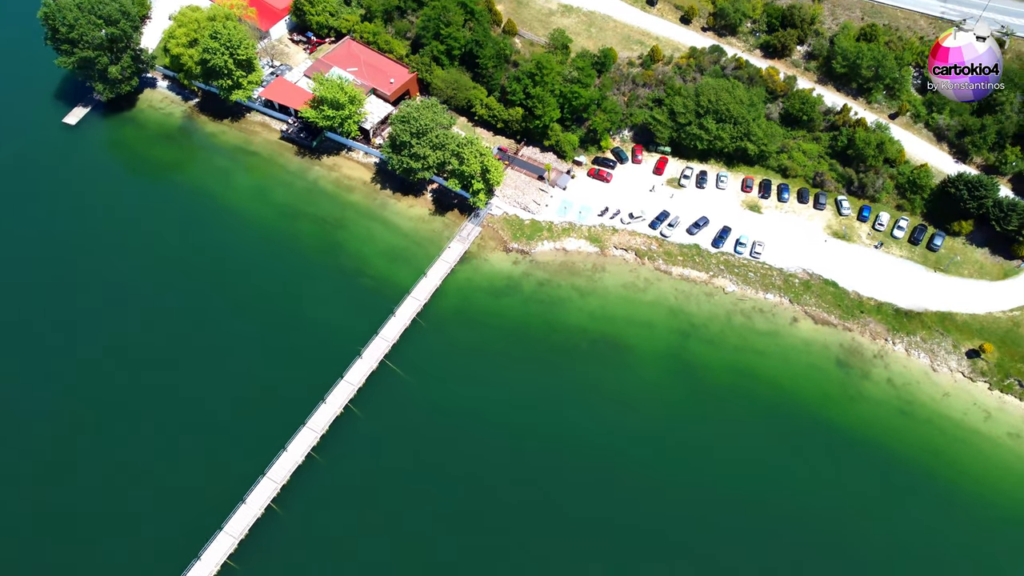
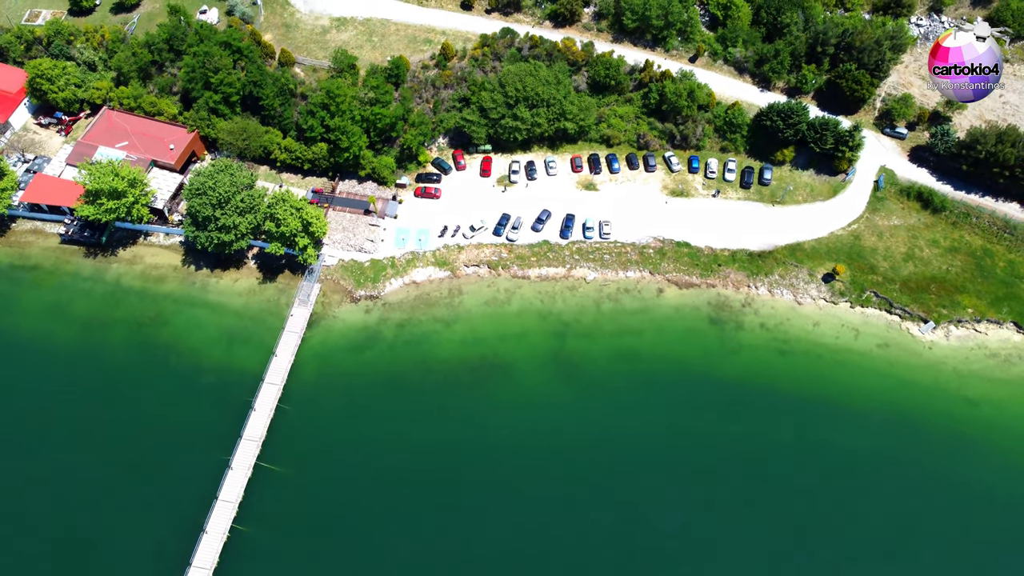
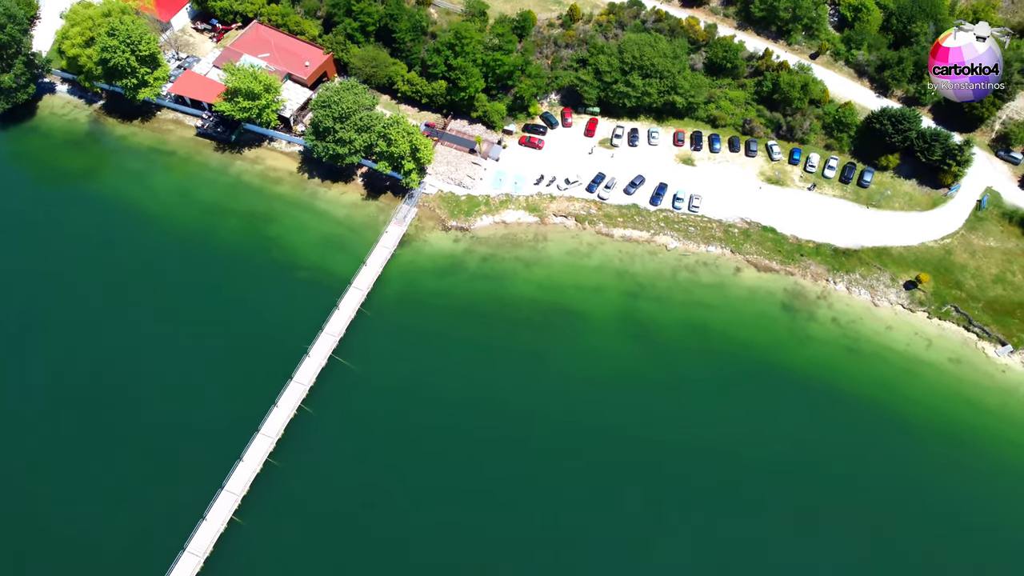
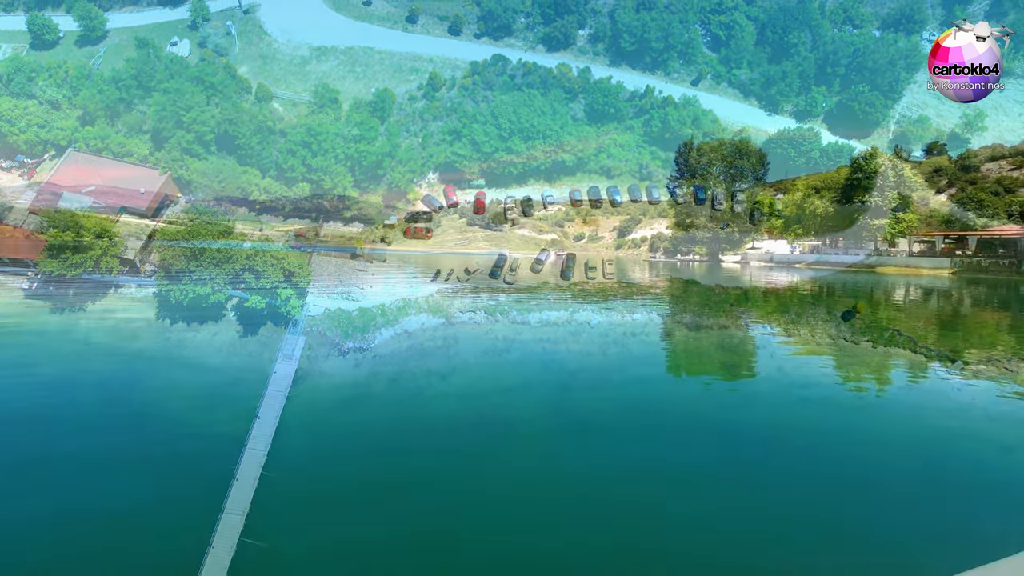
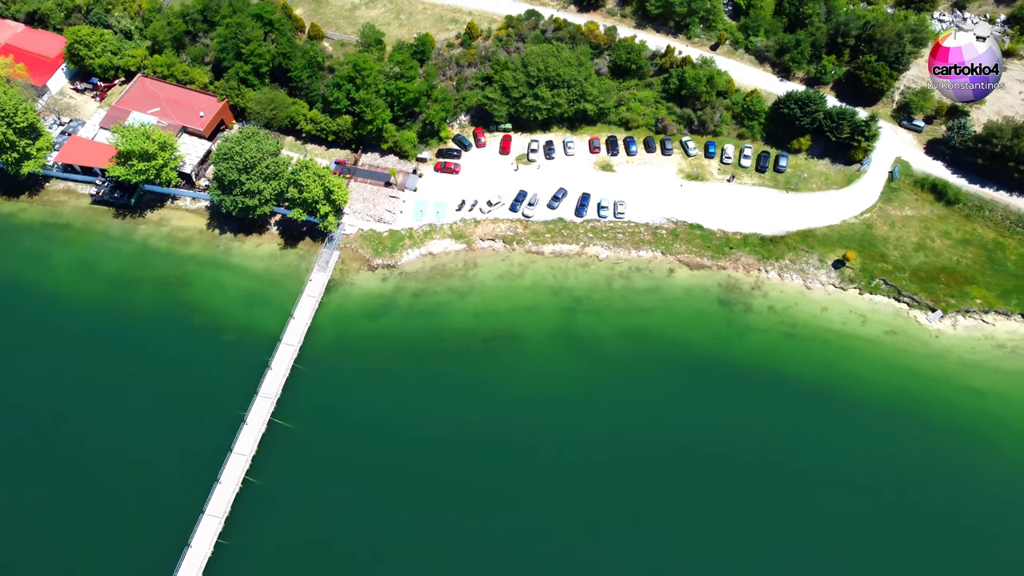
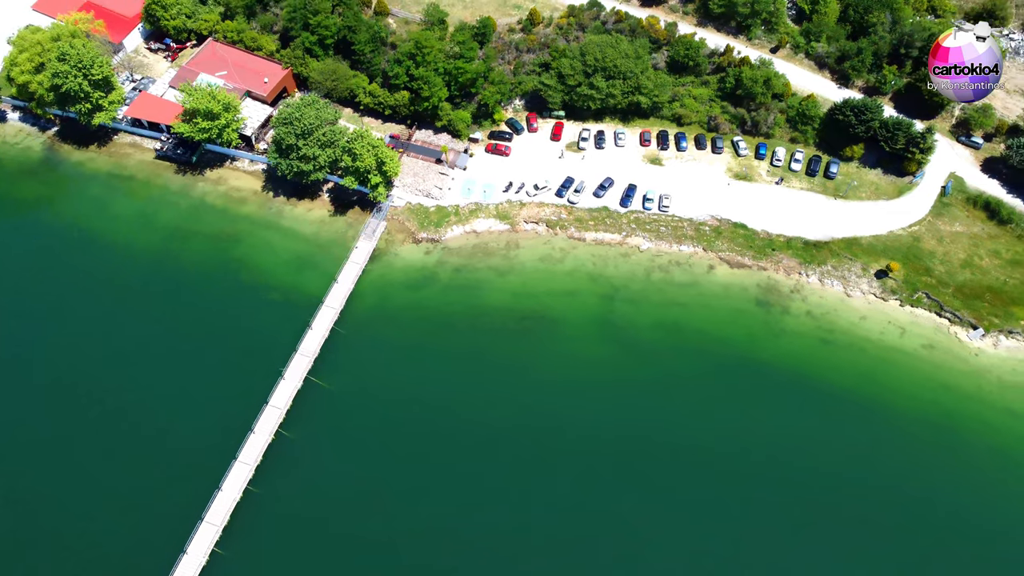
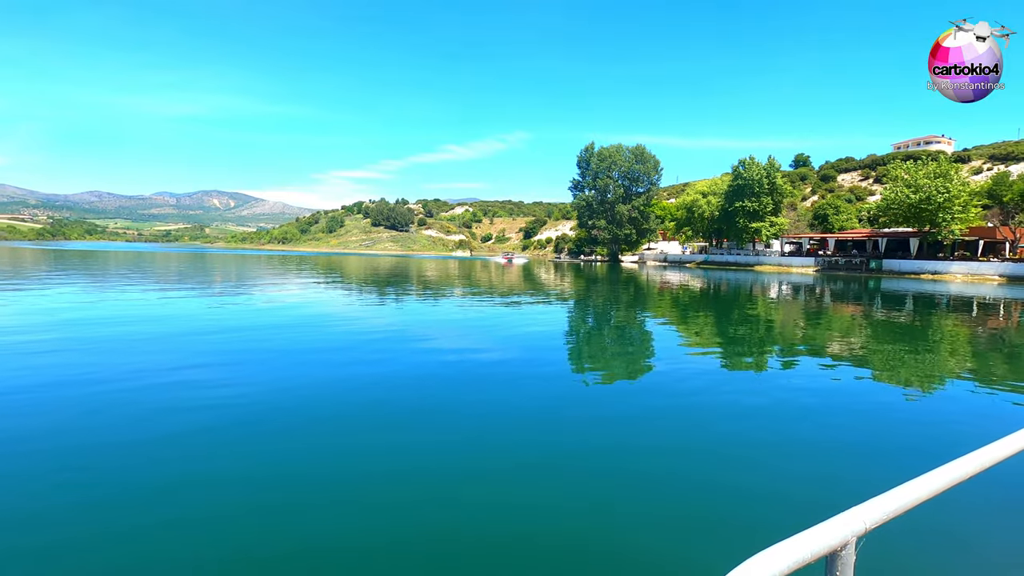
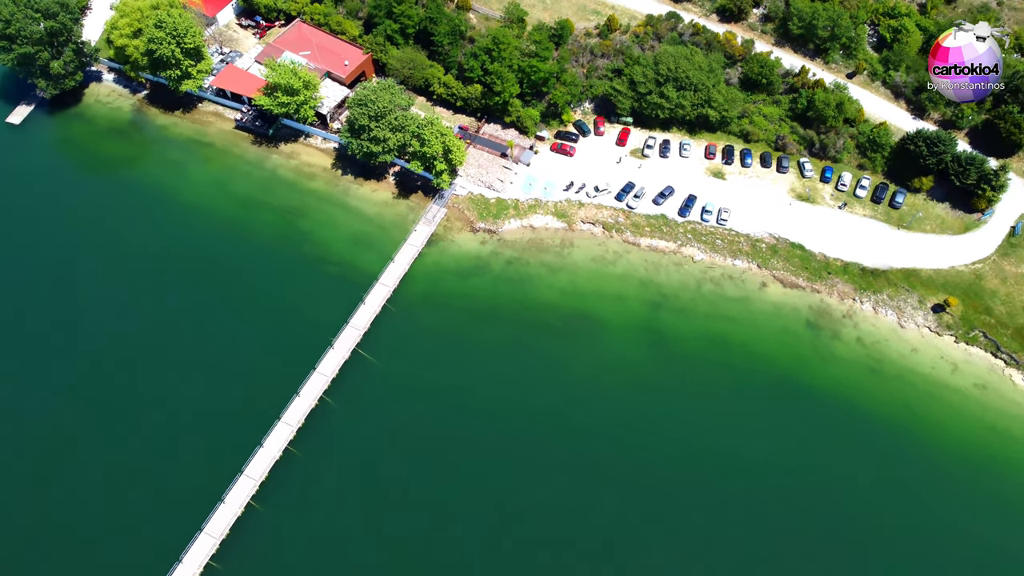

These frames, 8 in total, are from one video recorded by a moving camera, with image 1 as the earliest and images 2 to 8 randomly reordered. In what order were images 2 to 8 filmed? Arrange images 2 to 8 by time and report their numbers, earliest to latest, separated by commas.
8, 3, 6, 5, 2, 4, 7
